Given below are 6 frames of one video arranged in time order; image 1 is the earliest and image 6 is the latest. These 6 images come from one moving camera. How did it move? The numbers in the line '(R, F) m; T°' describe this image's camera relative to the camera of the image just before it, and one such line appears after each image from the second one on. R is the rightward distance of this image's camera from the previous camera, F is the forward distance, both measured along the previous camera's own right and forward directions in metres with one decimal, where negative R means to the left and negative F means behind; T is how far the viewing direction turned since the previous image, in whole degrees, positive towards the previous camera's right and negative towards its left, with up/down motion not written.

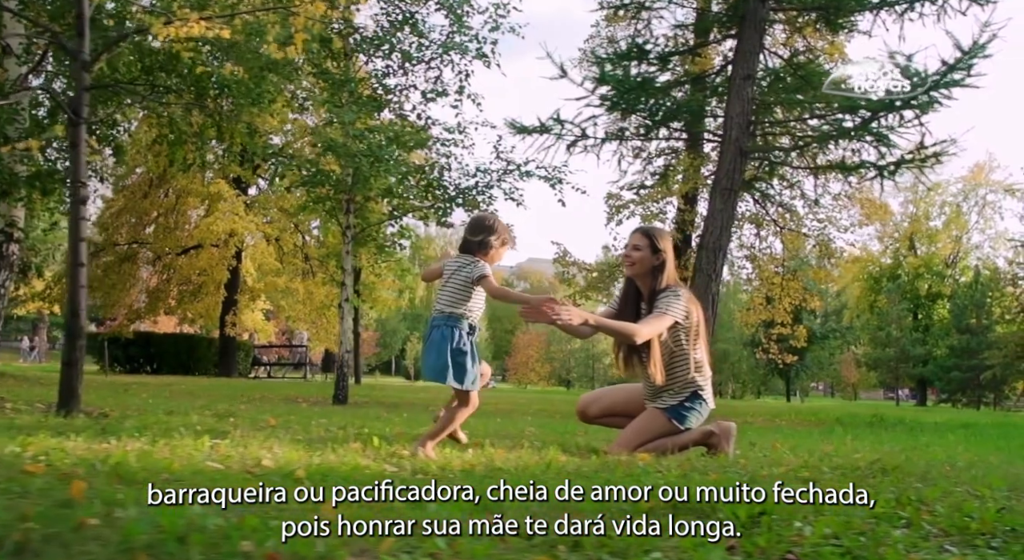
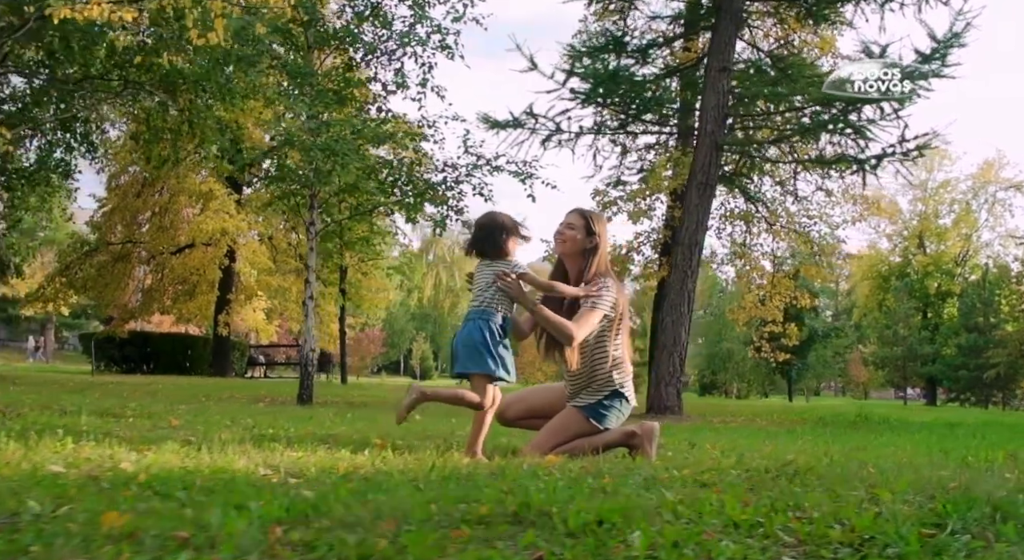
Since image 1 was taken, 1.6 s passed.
(+0.6, +0.3) m; -1°
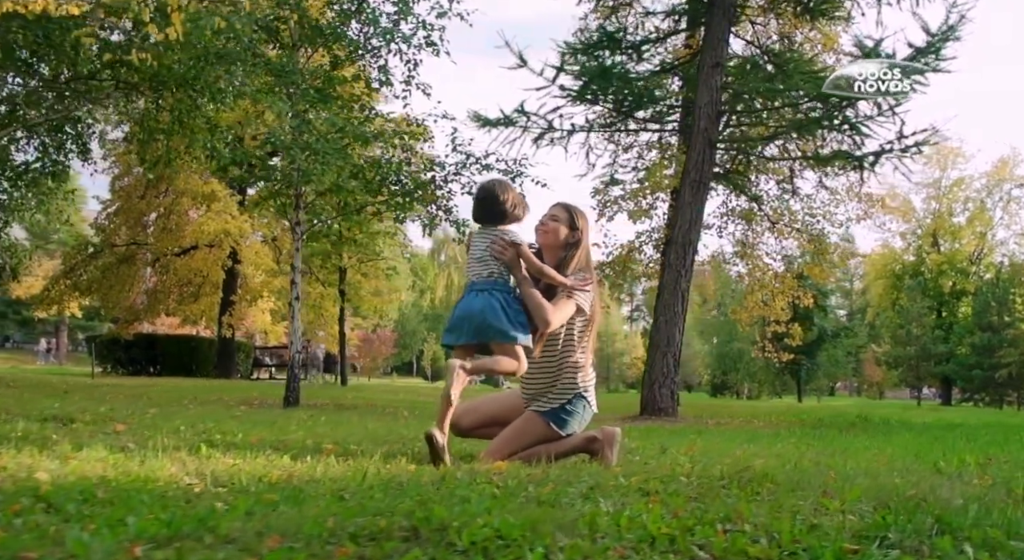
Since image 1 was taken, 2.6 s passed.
(+0.4, +0.2) m; -1°
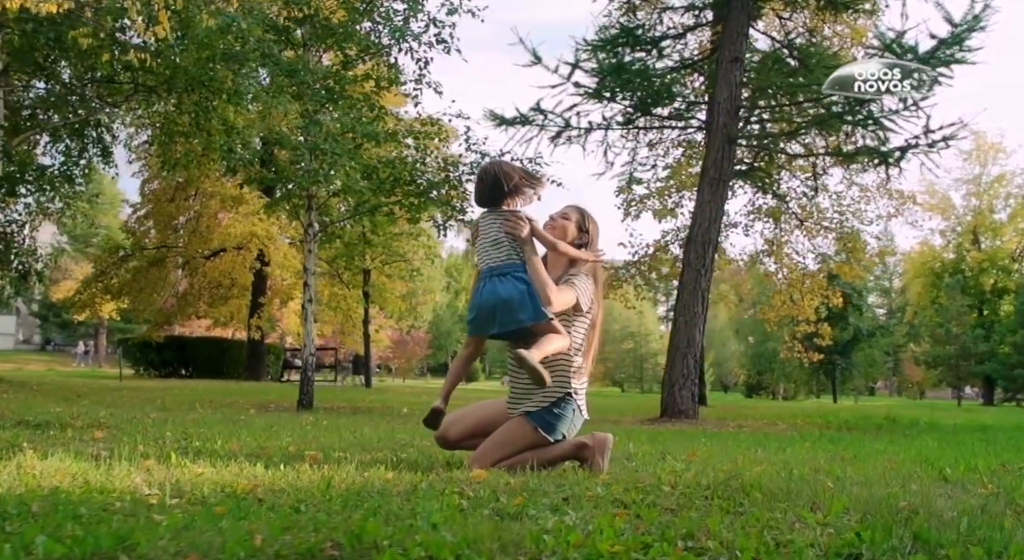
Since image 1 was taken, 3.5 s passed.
(+0.3, +0.2) m; -2°
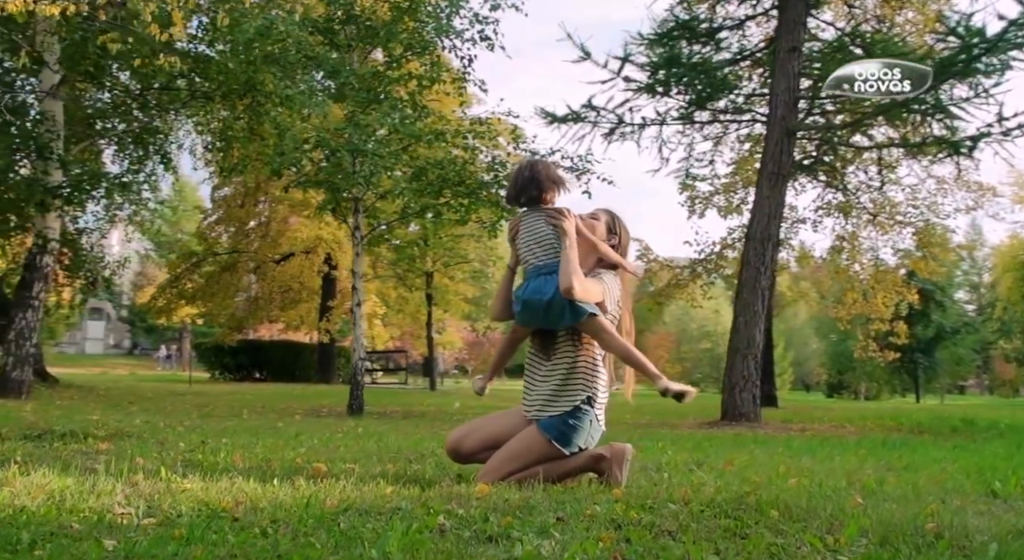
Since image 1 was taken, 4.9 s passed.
(+0.4, +0.3) m; -4°
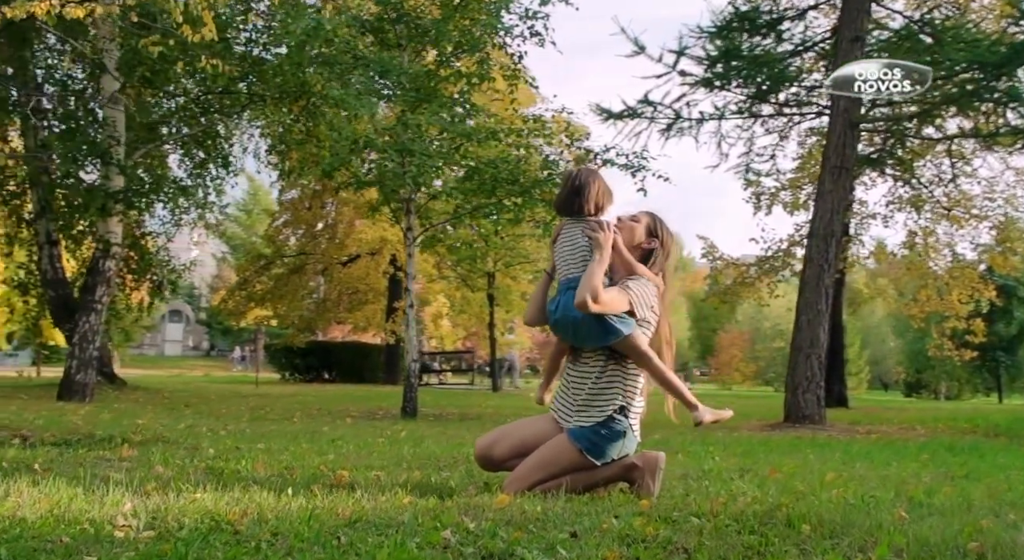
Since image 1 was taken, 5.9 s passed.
(+0.2, +0.2) m; -4°
